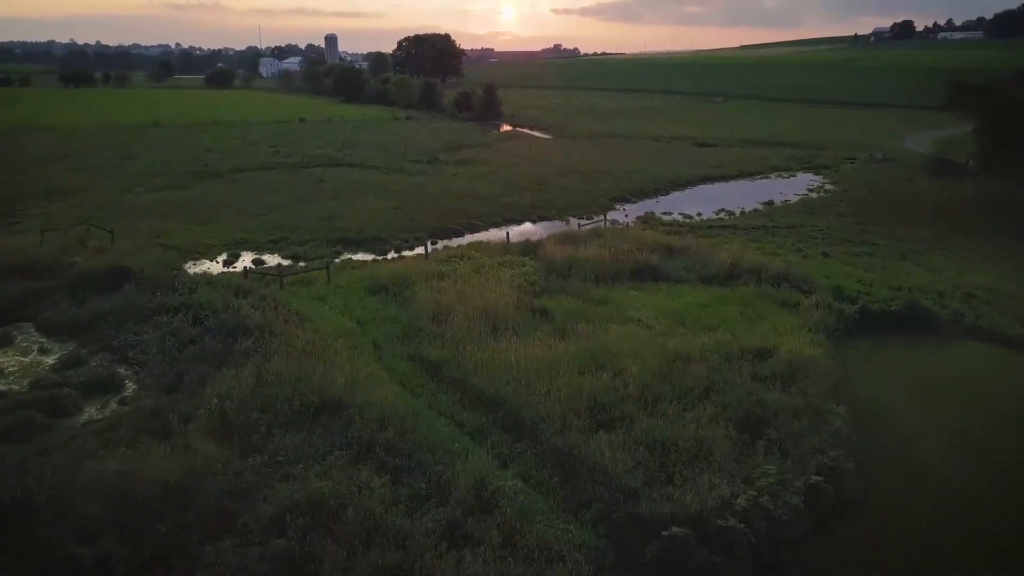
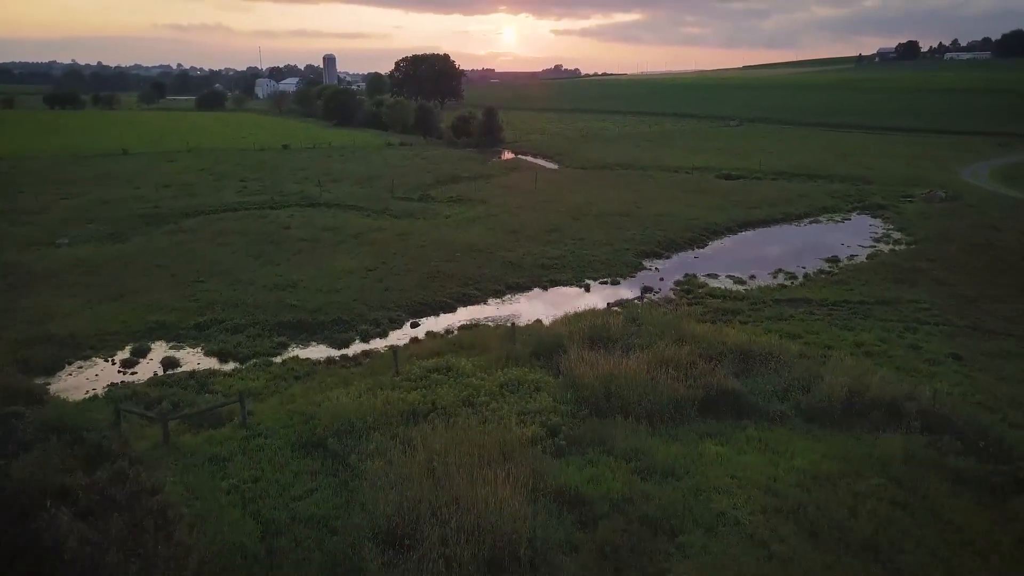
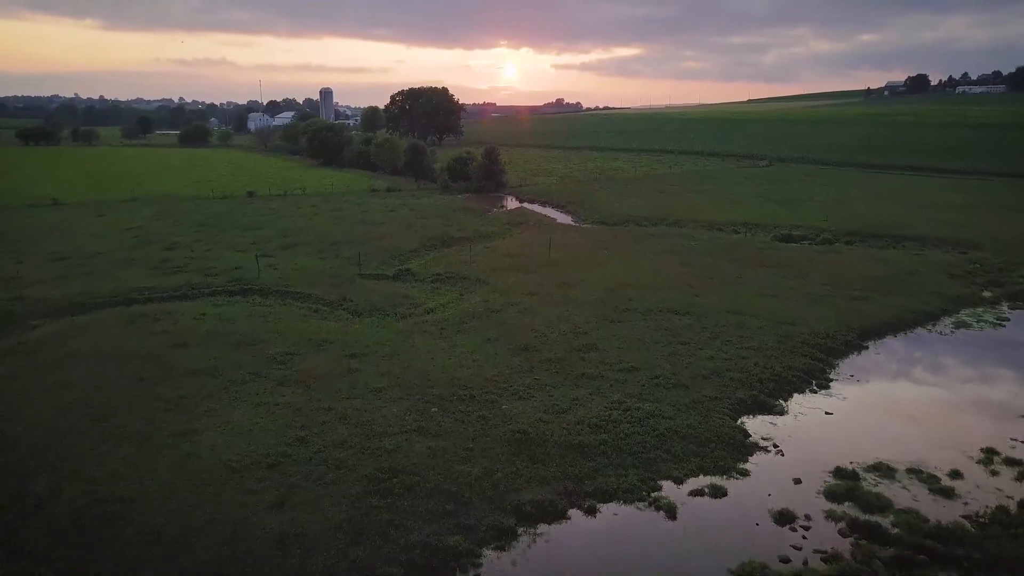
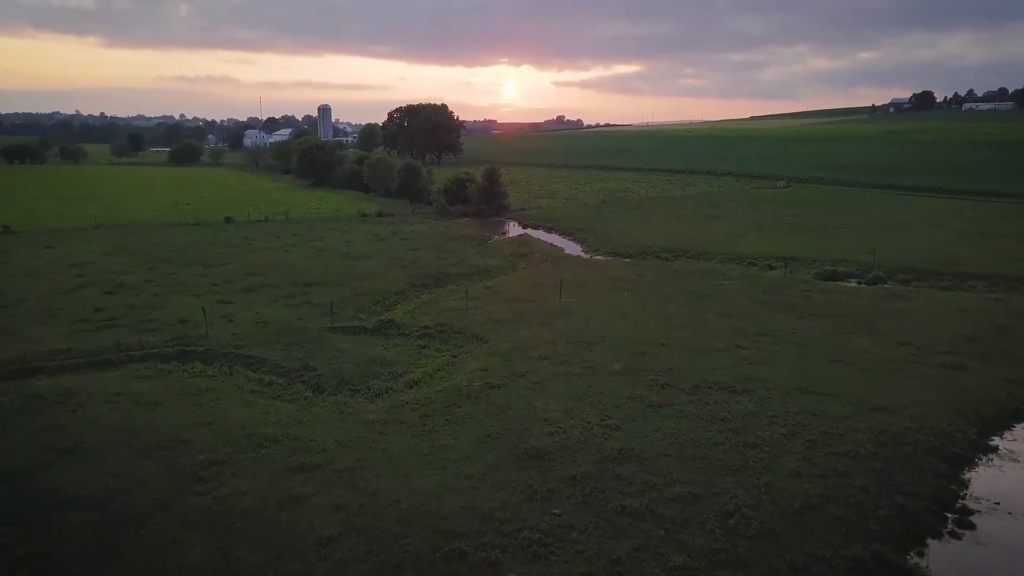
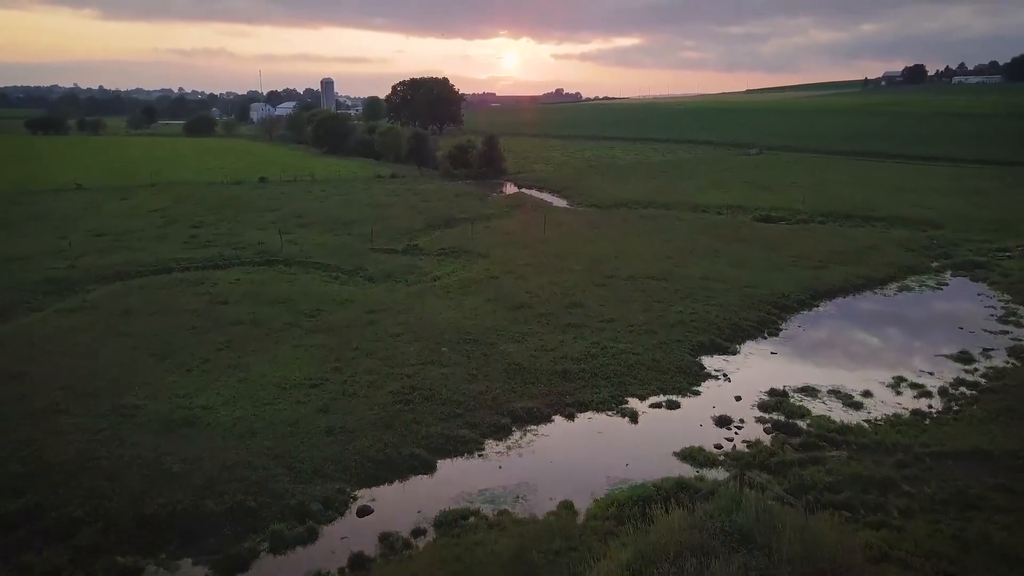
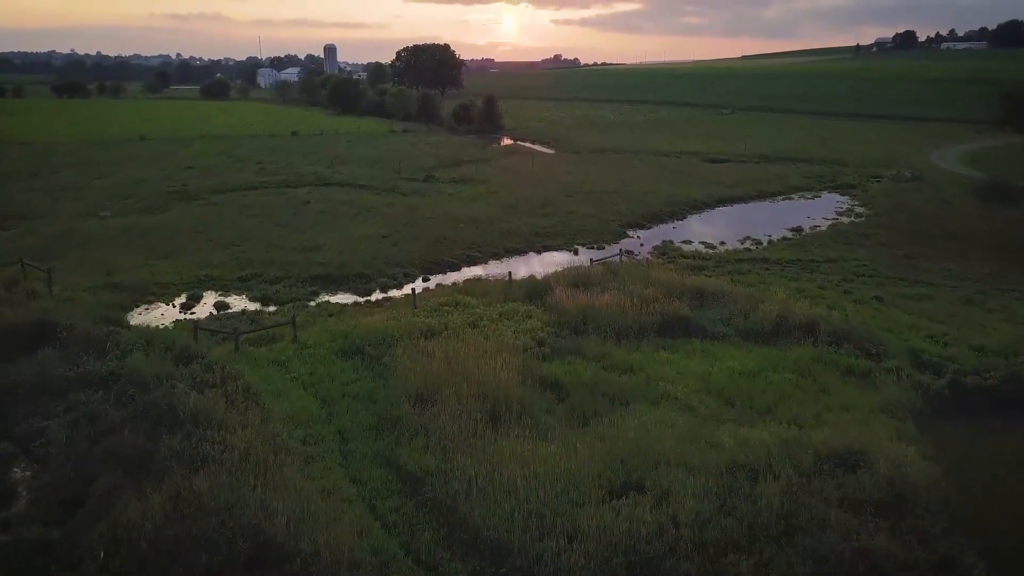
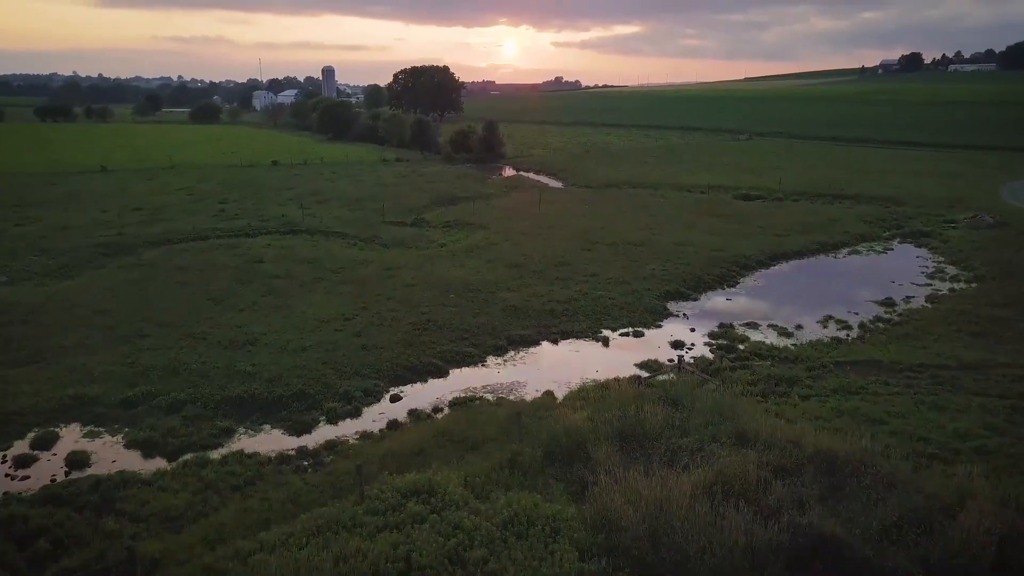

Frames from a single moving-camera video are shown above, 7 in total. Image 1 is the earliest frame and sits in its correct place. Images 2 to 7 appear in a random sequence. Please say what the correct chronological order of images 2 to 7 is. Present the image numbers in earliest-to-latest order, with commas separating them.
6, 2, 7, 5, 3, 4
